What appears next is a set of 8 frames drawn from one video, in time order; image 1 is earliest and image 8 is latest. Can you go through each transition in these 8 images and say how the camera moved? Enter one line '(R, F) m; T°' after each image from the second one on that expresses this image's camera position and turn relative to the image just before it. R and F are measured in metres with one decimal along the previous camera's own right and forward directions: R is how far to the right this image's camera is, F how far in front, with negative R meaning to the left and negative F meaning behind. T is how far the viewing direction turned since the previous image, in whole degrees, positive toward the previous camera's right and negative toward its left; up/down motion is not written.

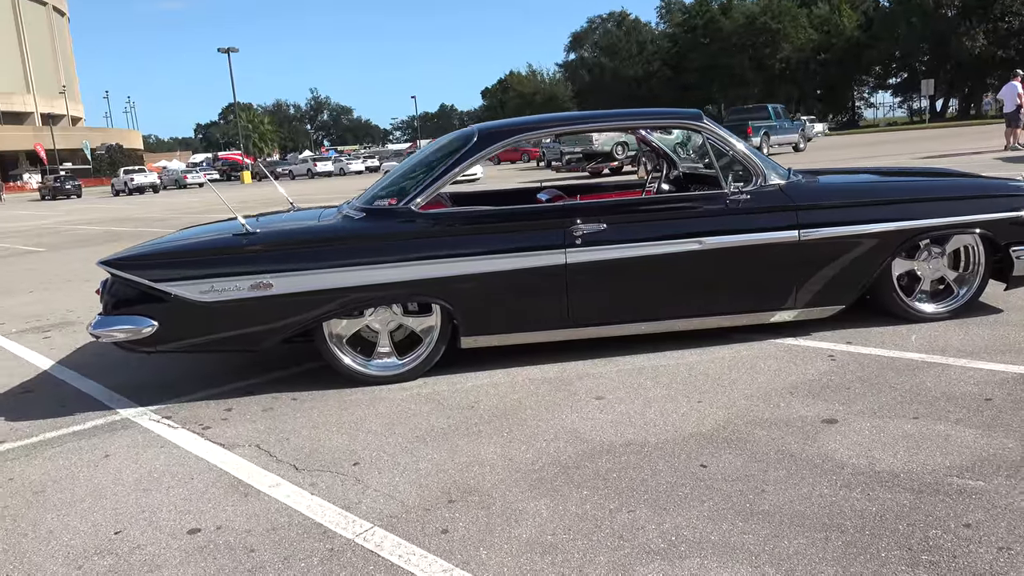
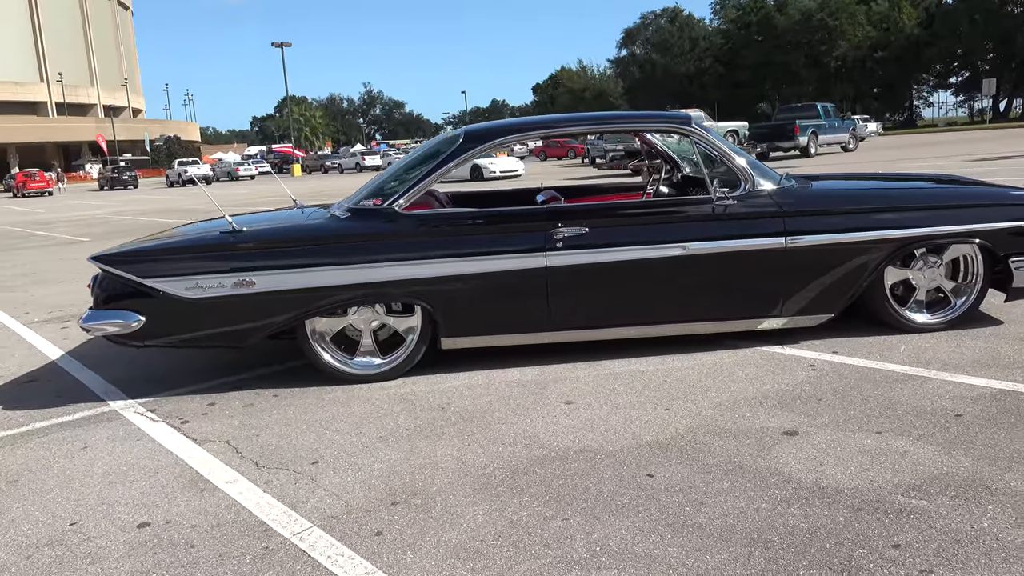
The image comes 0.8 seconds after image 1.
(+0.4, 0.0) m; -3°
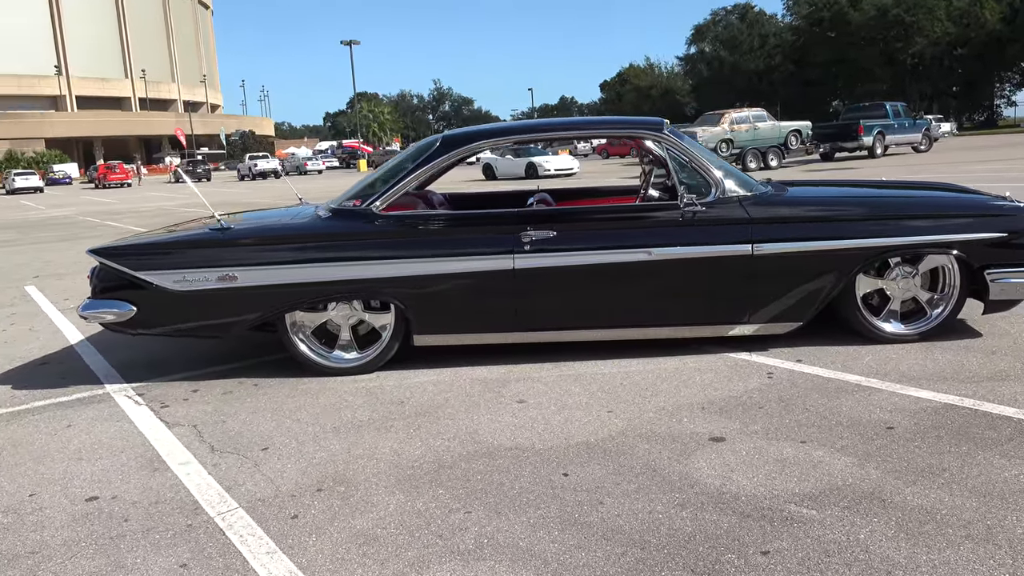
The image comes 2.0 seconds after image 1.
(+0.5, -0.1) m; -5°
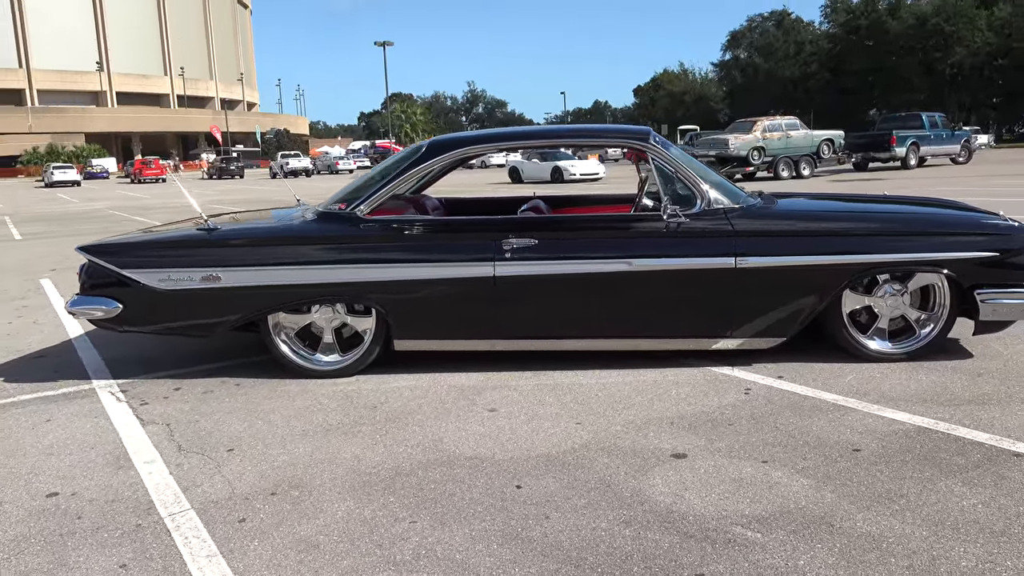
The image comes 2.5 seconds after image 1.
(+0.3, 0.0) m; -2°
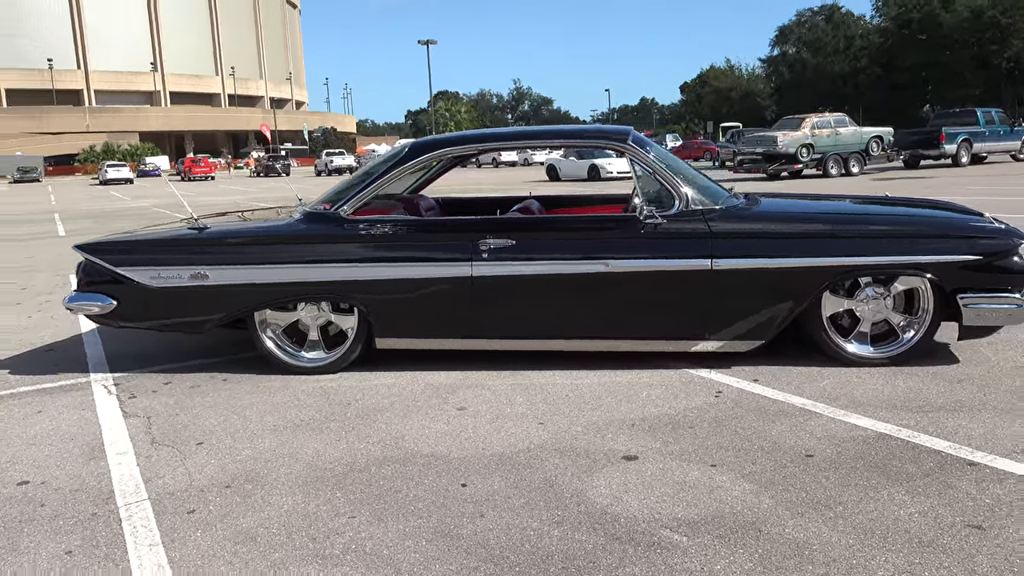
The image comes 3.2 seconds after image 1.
(+0.4, 0.0) m; -3°
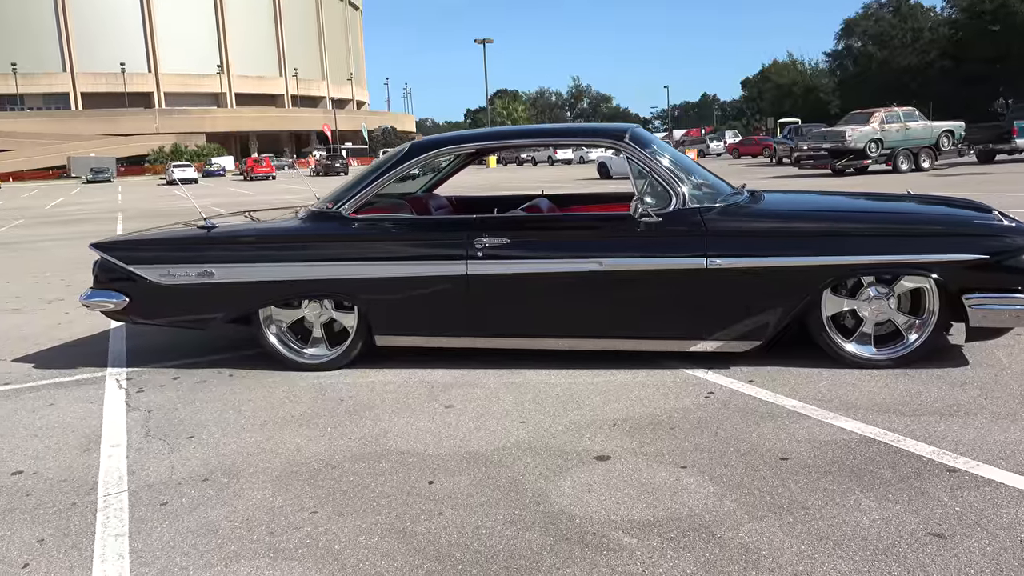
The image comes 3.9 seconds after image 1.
(+0.4, 0.0) m; -4°
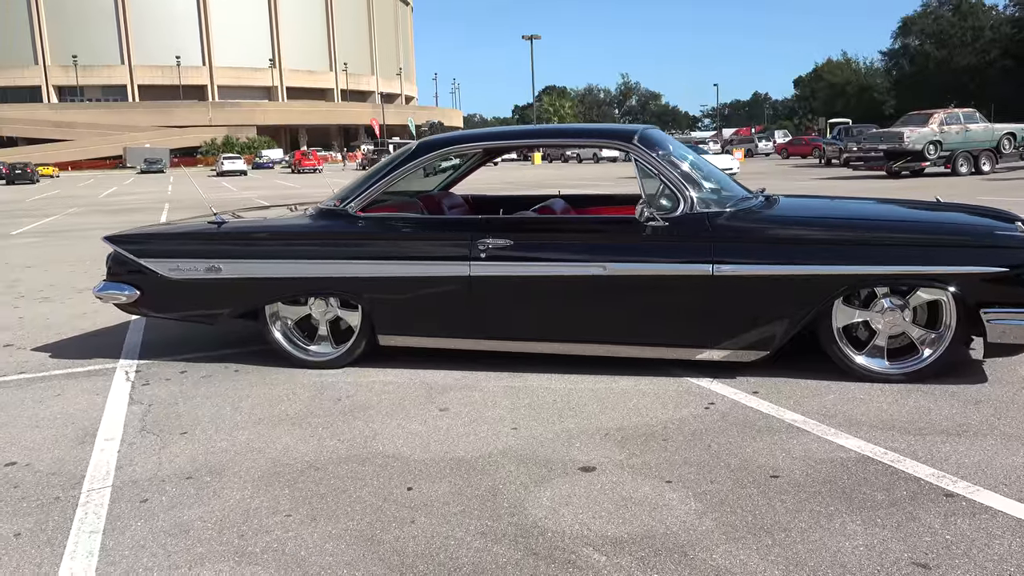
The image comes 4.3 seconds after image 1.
(+0.2, +0.1) m; -3°
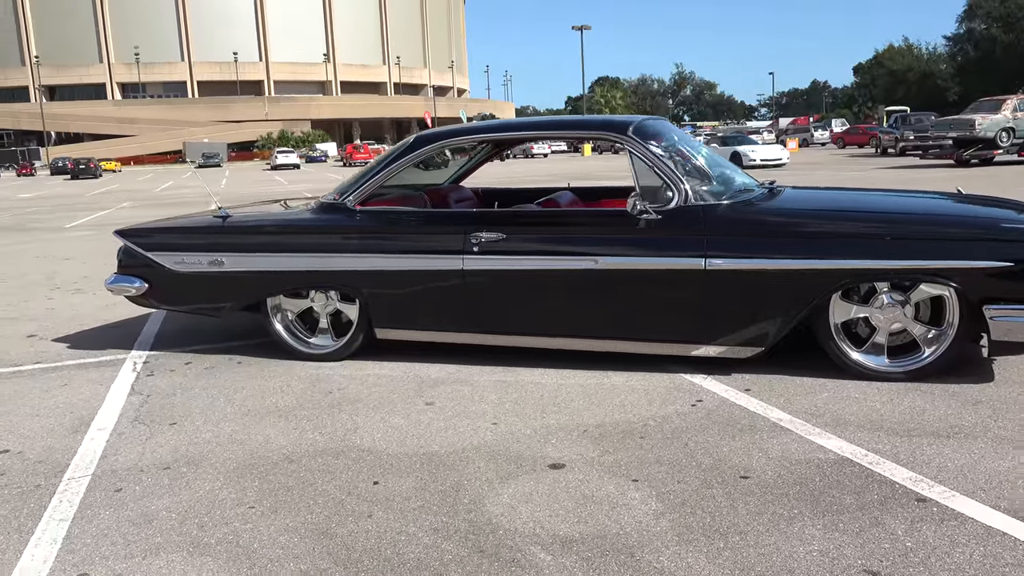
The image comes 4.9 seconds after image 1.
(+0.3, 0.0) m; -4°
